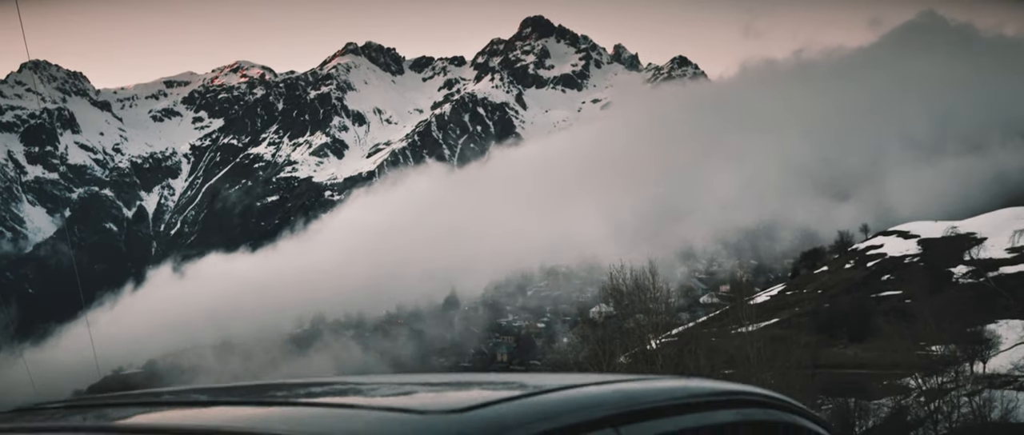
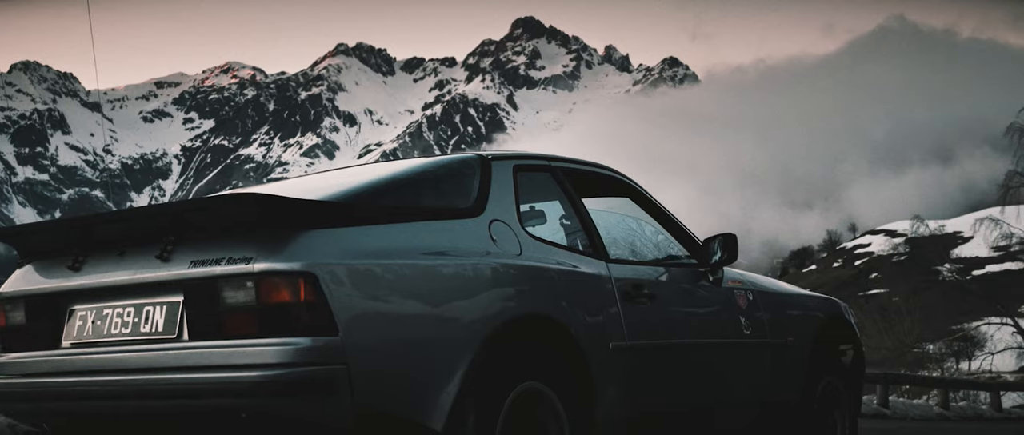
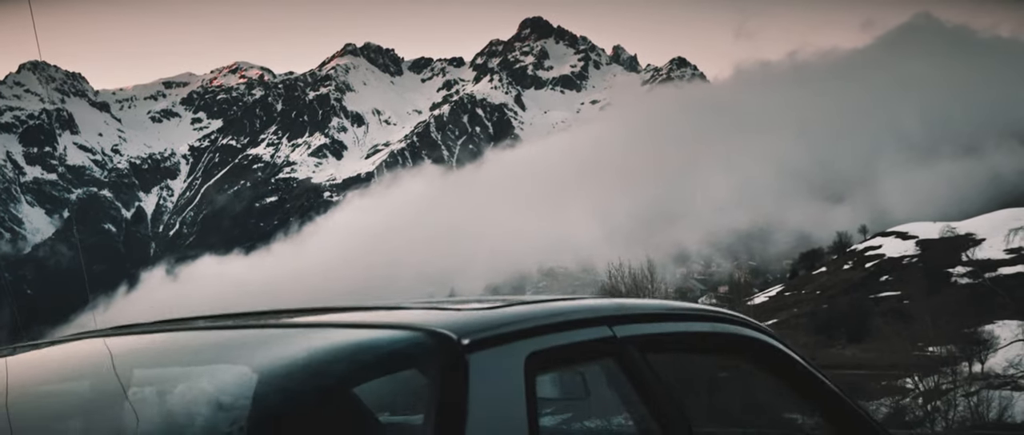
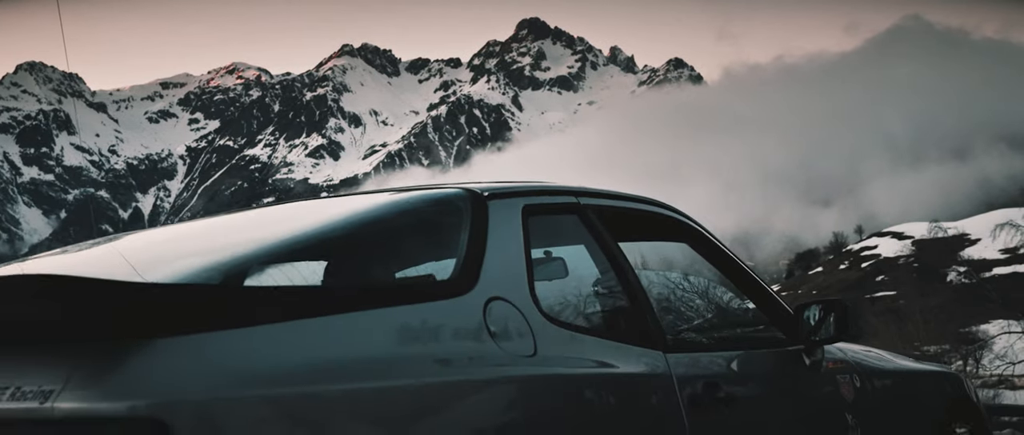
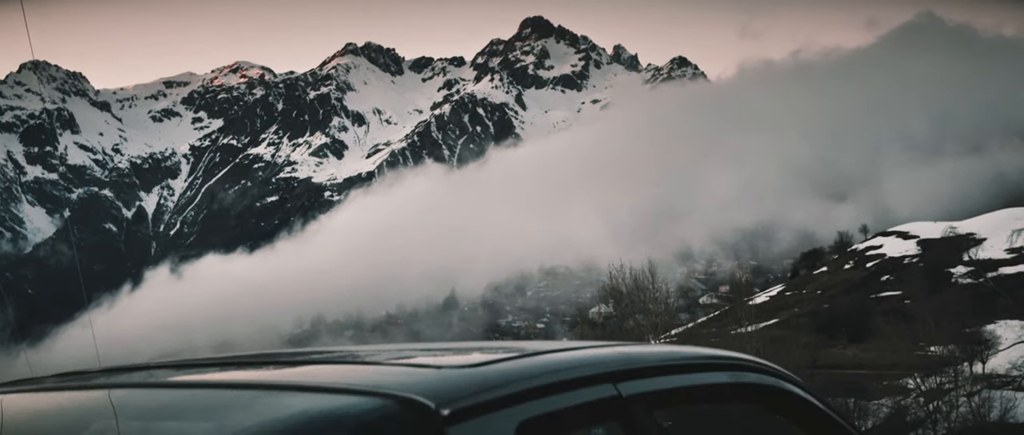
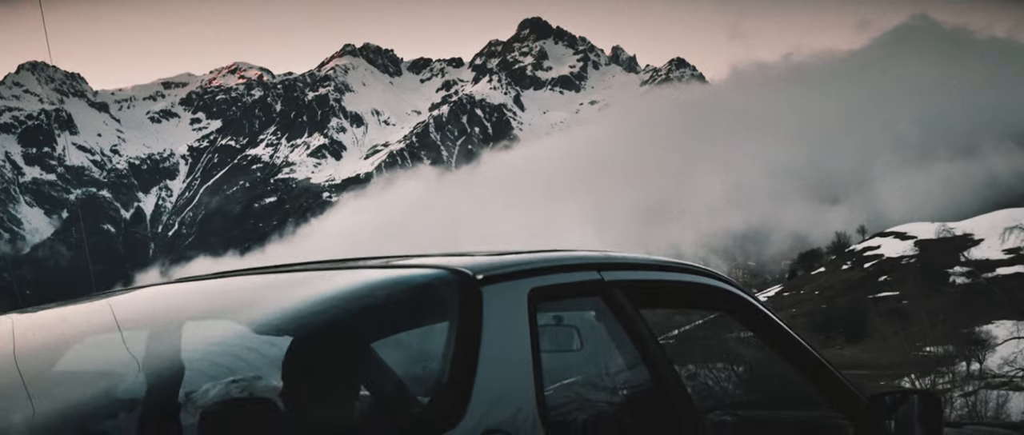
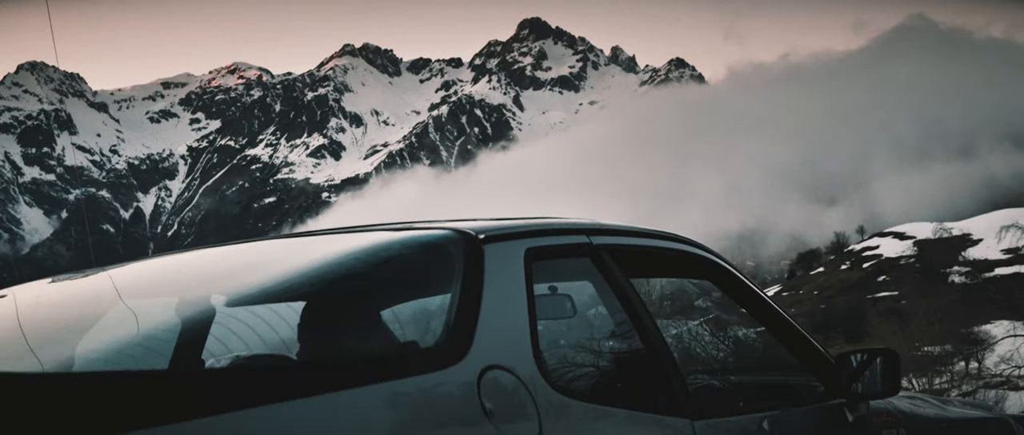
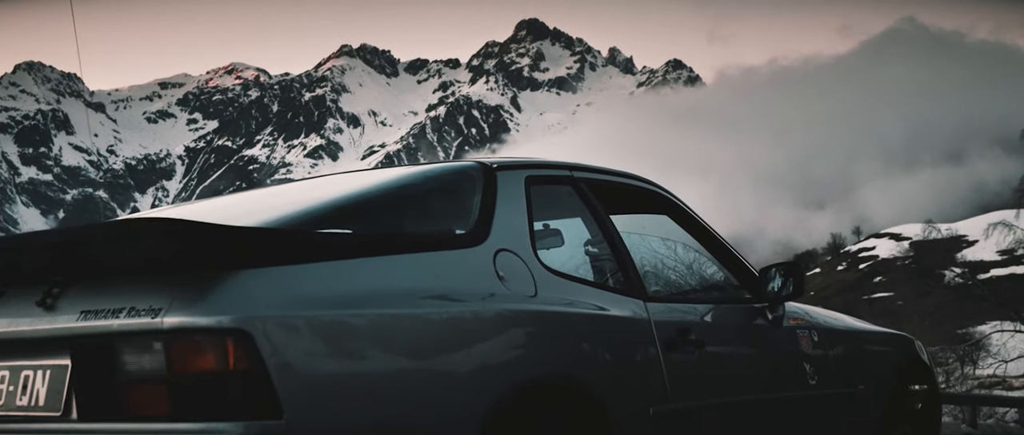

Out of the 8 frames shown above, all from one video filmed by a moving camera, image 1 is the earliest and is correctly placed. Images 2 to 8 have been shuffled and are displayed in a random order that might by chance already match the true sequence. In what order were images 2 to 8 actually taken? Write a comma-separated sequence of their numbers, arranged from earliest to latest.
5, 3, 6, 7, 4, 8, 2
